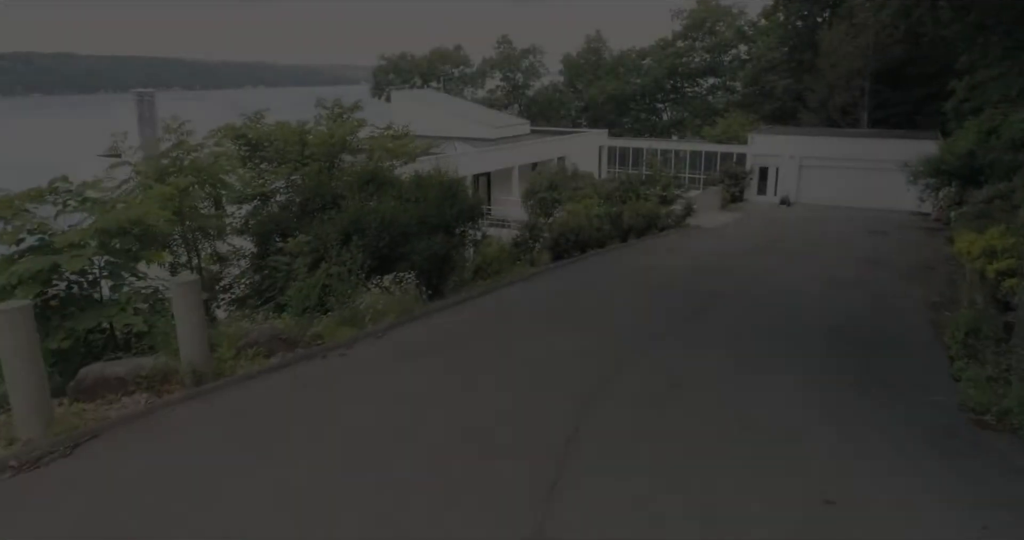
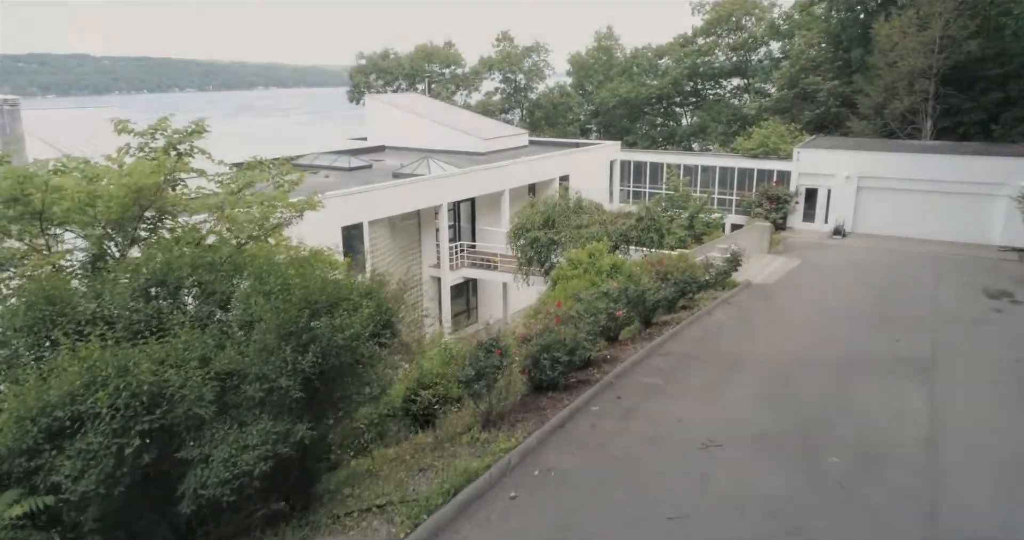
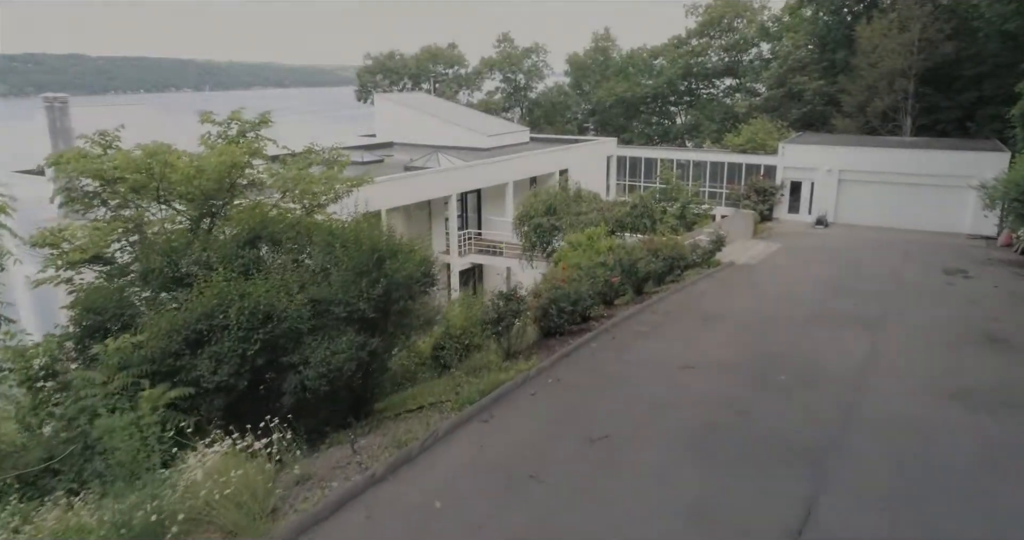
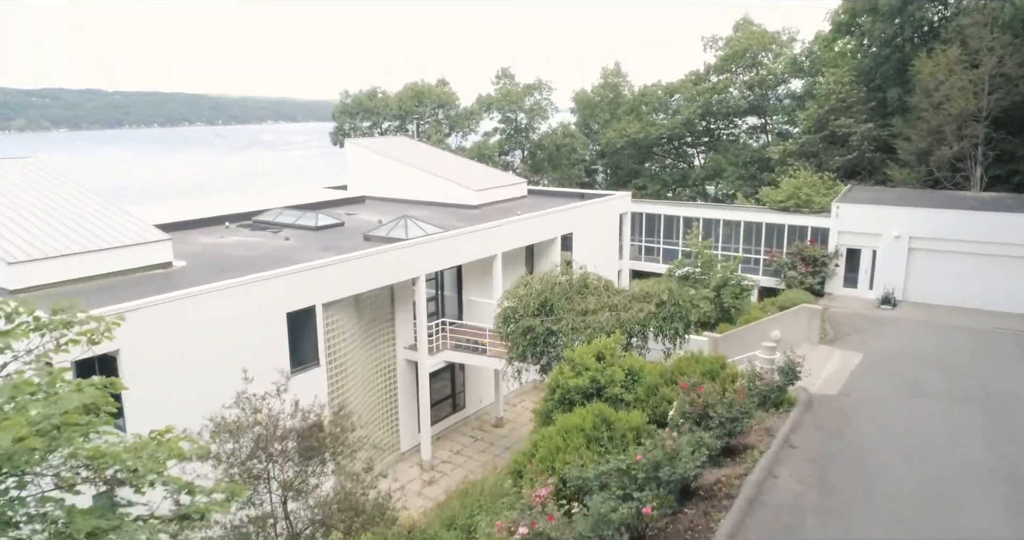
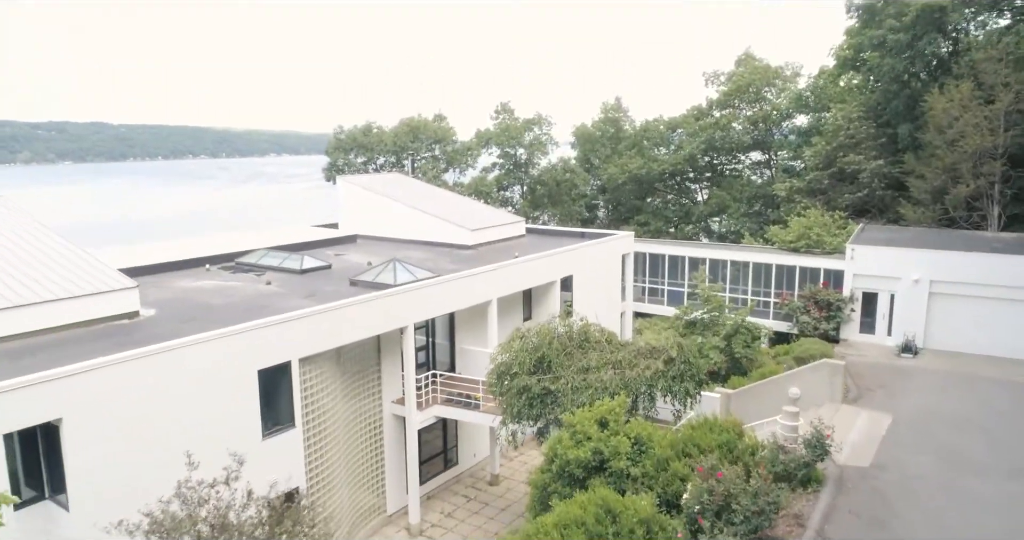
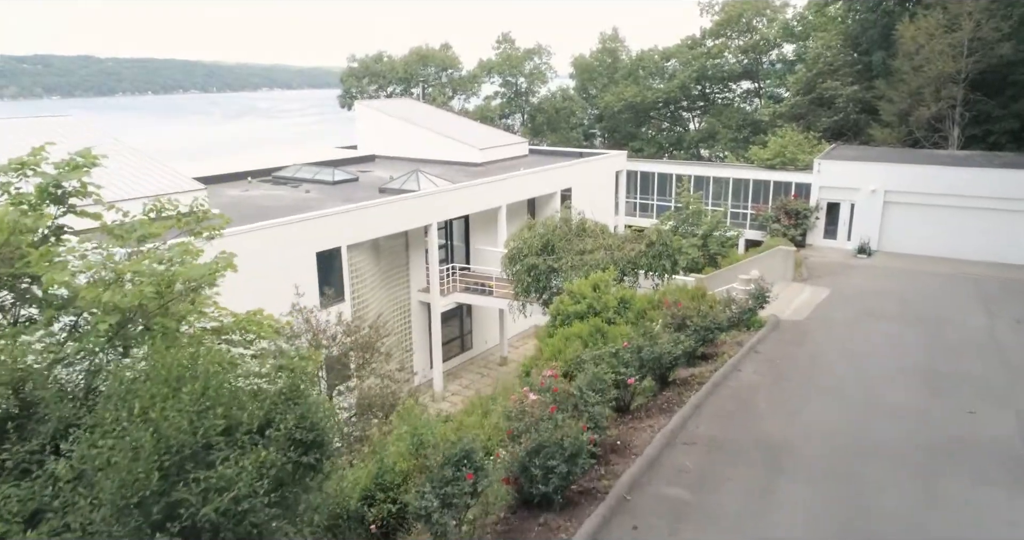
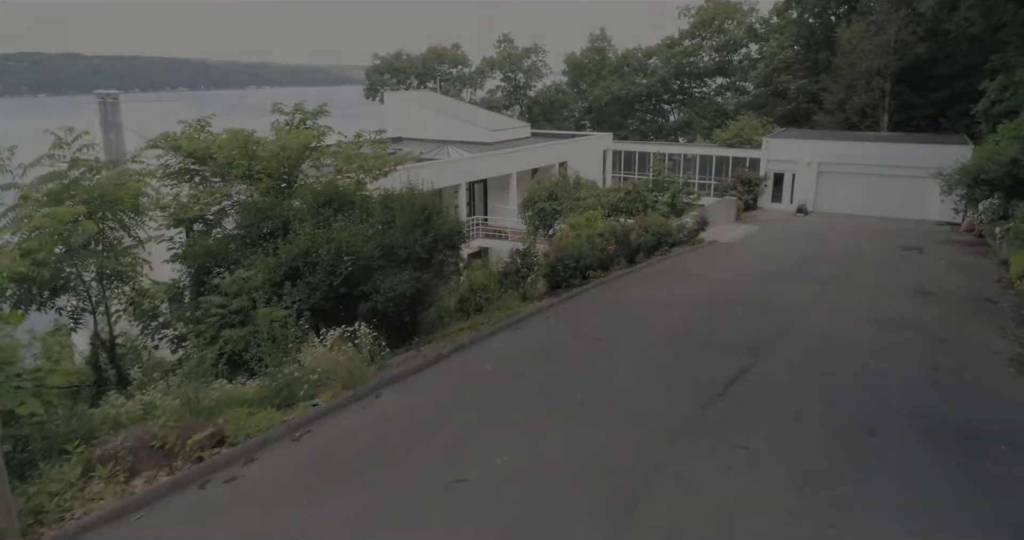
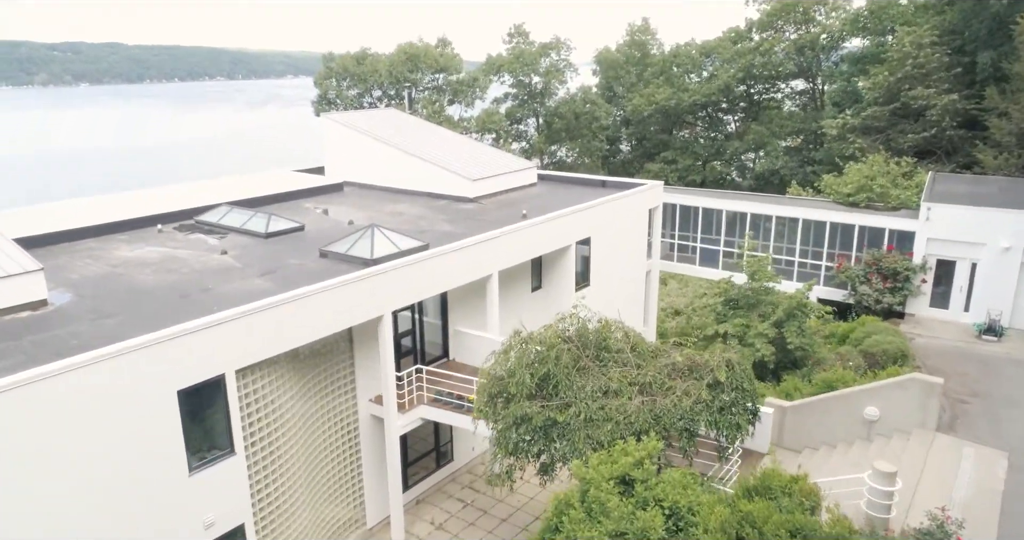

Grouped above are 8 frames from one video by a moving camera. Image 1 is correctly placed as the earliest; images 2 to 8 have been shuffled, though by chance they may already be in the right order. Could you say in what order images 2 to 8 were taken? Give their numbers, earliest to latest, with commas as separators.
7, 3, 2, 6, 4, 5, 8
